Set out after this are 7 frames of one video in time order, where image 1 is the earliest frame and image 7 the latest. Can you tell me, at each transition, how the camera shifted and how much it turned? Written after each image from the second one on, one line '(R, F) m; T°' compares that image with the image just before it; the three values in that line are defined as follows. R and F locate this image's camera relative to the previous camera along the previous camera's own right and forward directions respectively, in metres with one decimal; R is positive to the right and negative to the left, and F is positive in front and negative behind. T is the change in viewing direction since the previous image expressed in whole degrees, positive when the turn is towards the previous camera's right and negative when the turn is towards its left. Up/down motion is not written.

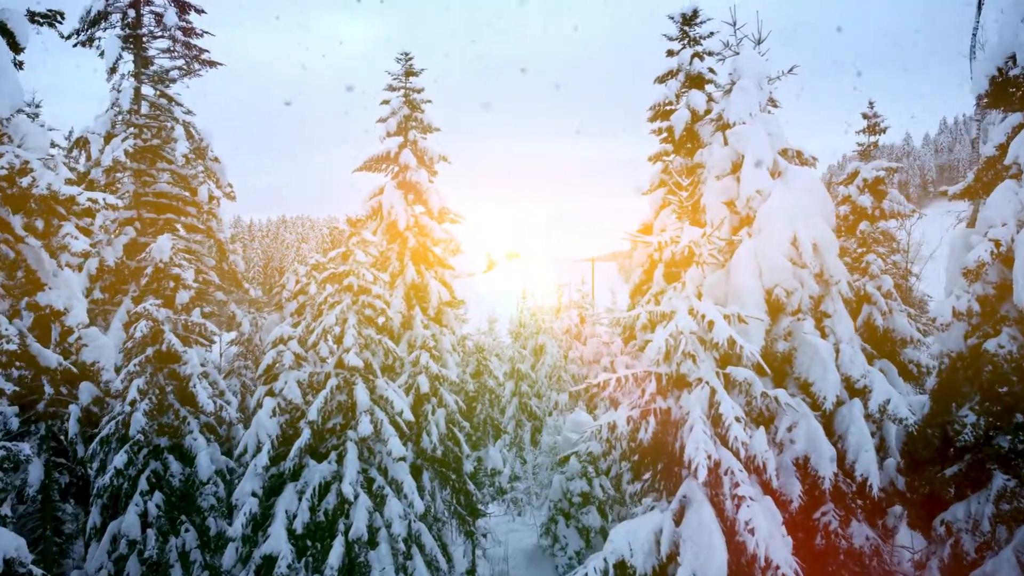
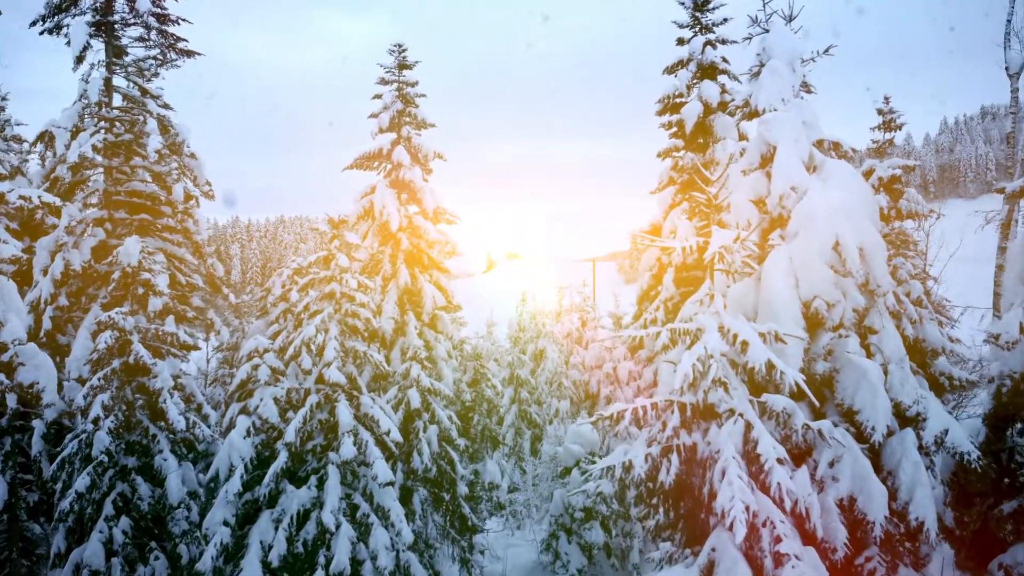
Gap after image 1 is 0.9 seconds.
(0.0, +1.1) m; 0°
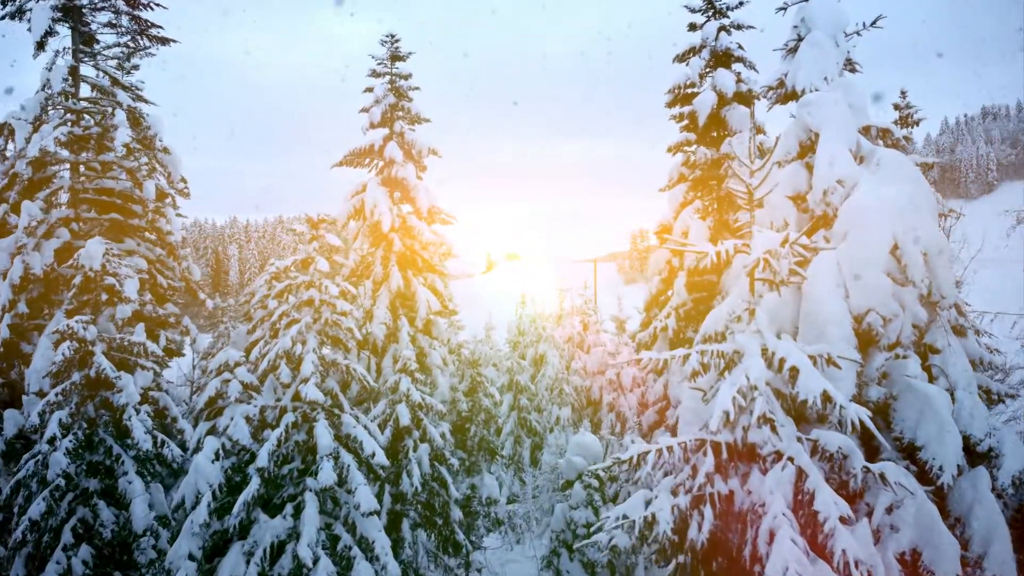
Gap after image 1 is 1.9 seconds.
(0.0, +1.0) m; 0°
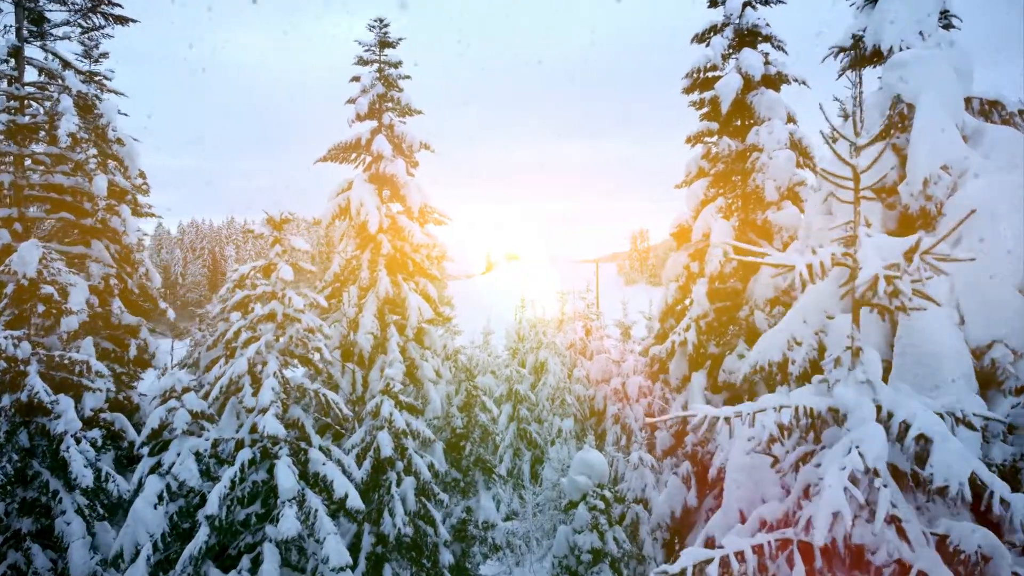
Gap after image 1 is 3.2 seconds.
(0.0, +1.5) m; 0°
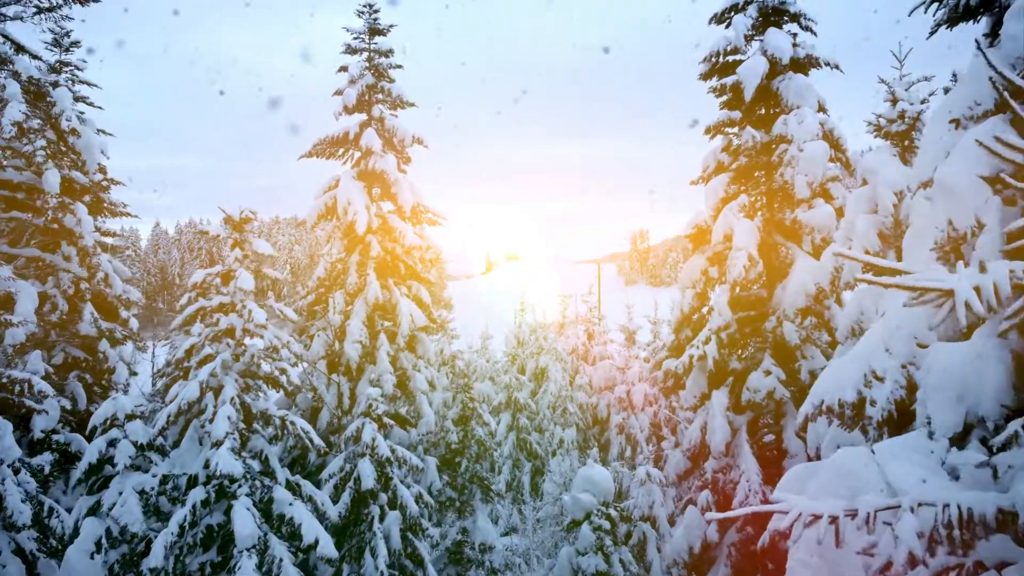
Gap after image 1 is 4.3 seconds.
(0.0, +1.2) m; 0°
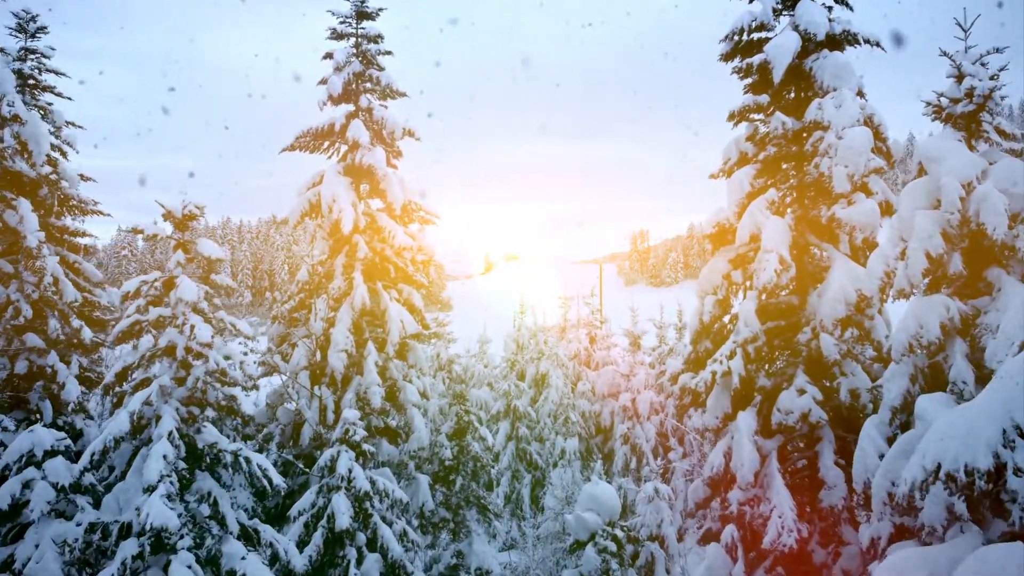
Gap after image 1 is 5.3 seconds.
(0.0, +1.2) m; 0°
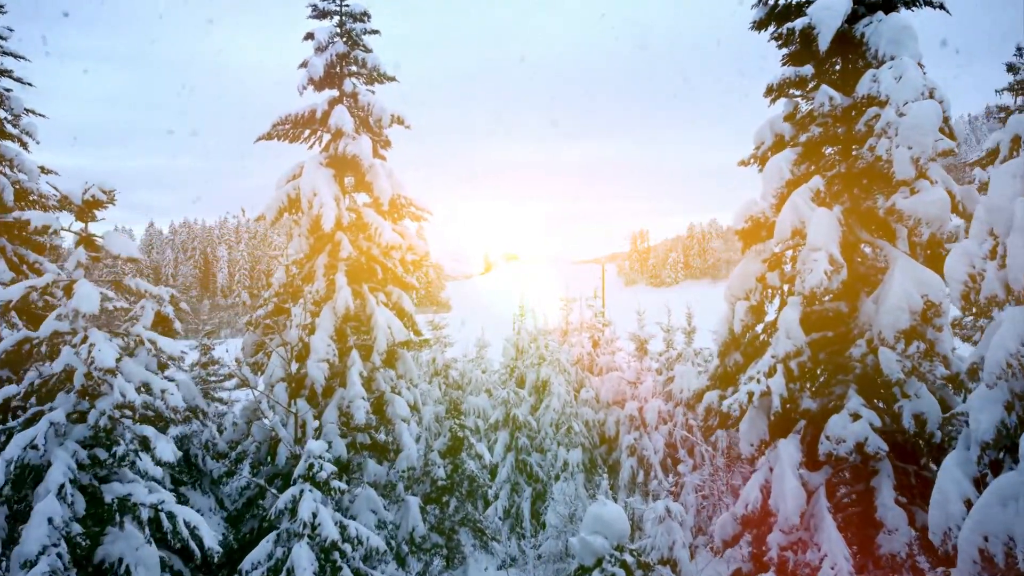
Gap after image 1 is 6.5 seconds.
(0.0, +1.3) m; 0°
